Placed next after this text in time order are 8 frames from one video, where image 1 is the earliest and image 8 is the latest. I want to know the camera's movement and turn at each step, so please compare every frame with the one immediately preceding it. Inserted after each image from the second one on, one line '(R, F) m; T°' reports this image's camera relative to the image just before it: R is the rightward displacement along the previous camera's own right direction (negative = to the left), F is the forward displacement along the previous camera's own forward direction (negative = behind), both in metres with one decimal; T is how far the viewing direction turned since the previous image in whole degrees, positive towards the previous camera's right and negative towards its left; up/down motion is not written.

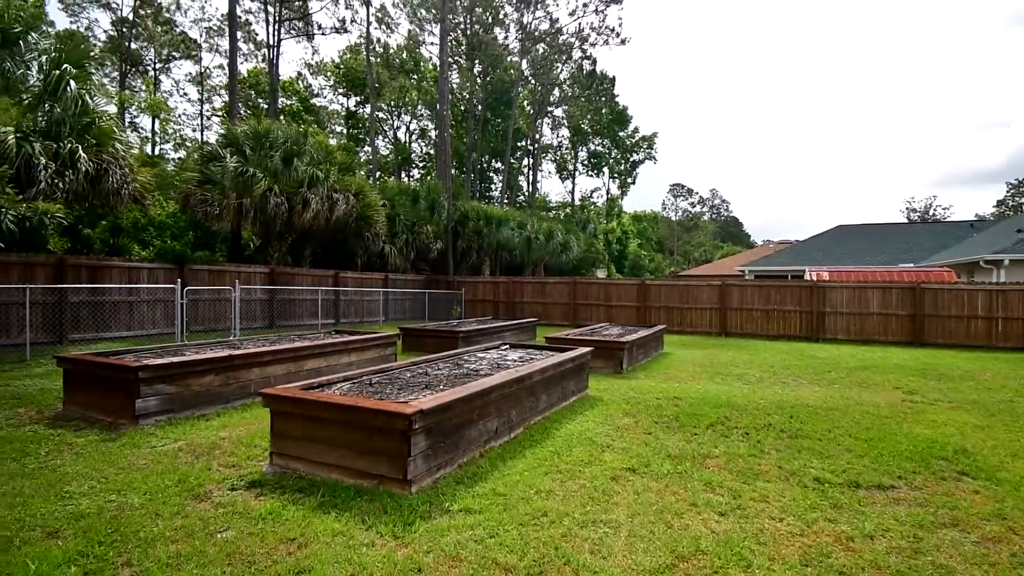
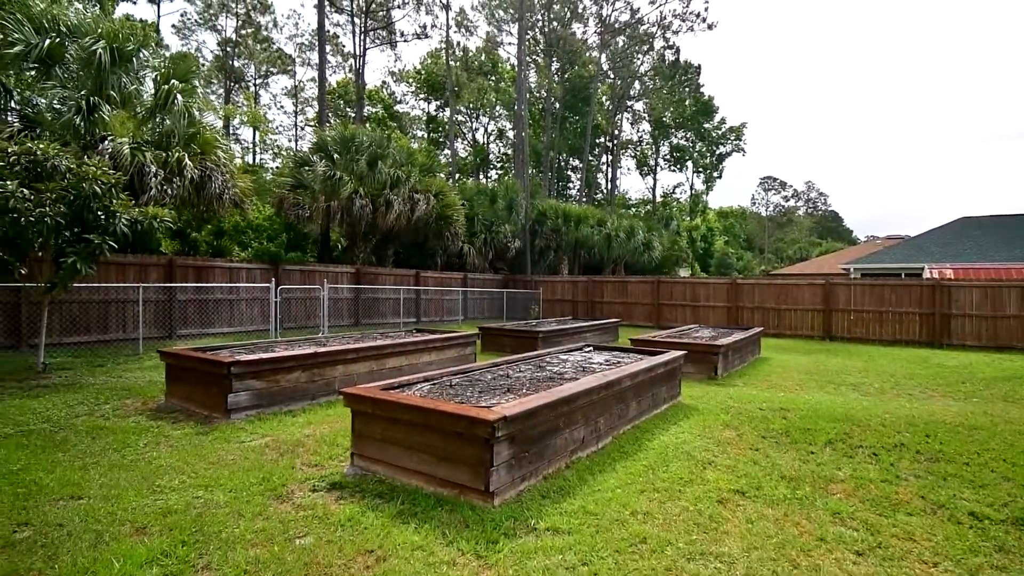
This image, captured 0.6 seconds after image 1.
(-0.1, +0.3) m; -8°
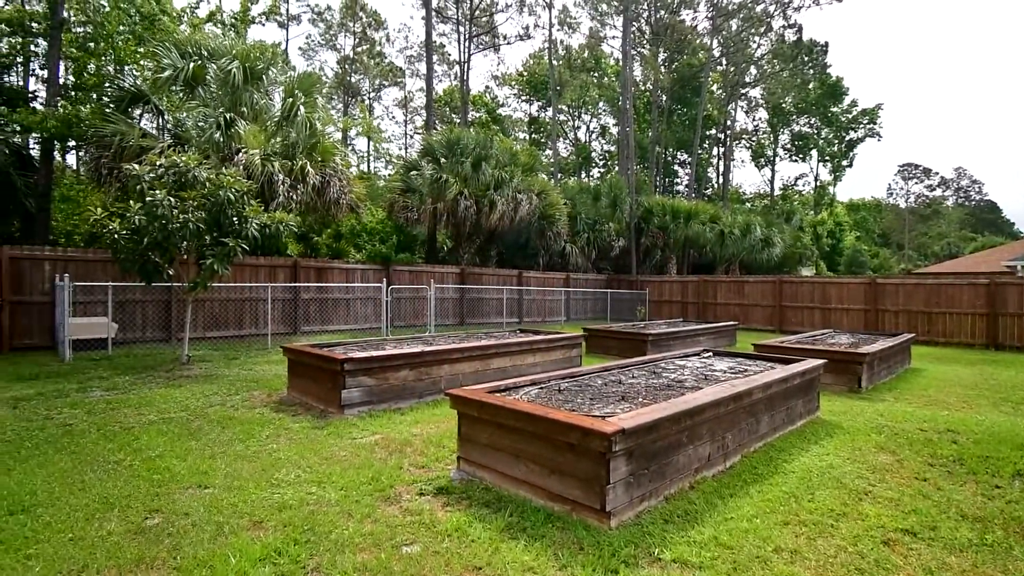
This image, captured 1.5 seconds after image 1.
(-0.1, +0.2) m; -11°
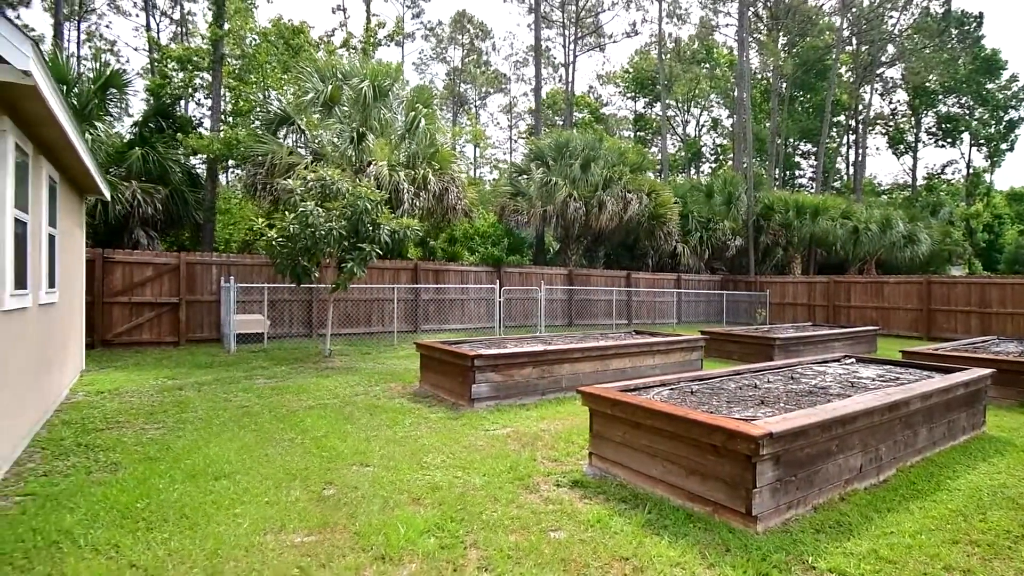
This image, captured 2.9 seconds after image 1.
(-0.2, -0.1) m; -11°
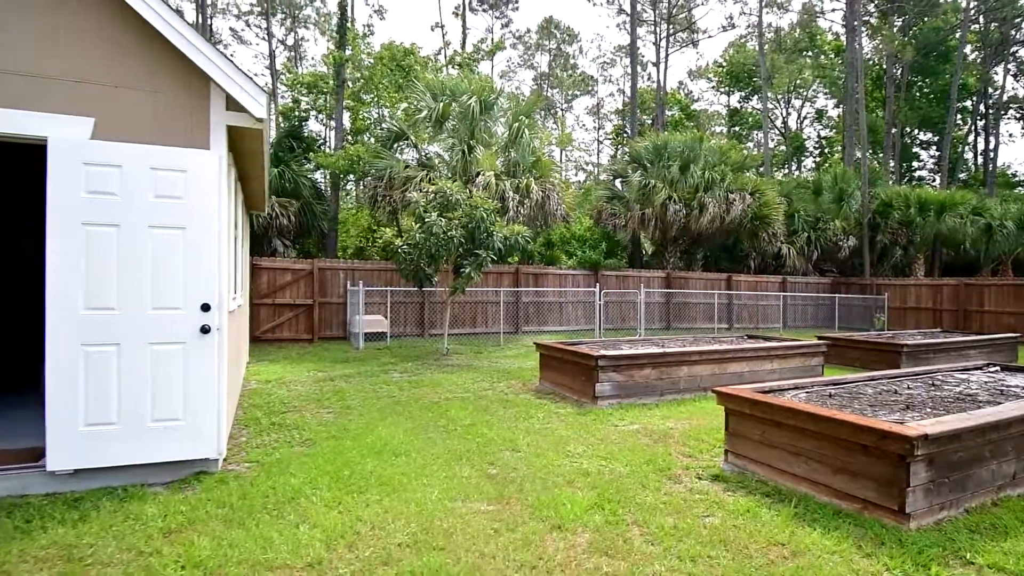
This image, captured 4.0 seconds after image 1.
(-0.4, -0.4) m; -9°
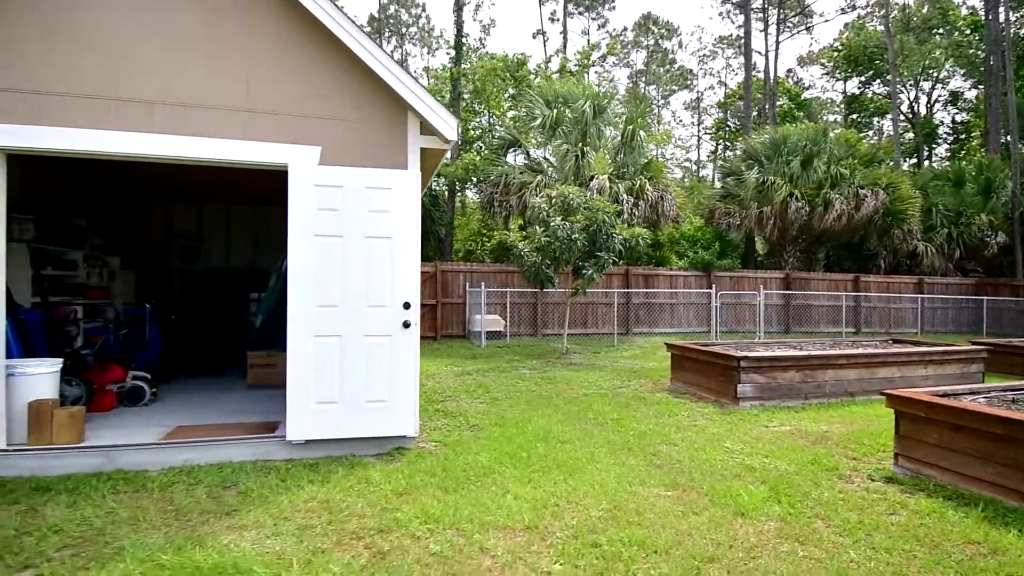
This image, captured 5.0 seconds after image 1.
(-0.6, -0.4) m; -9°
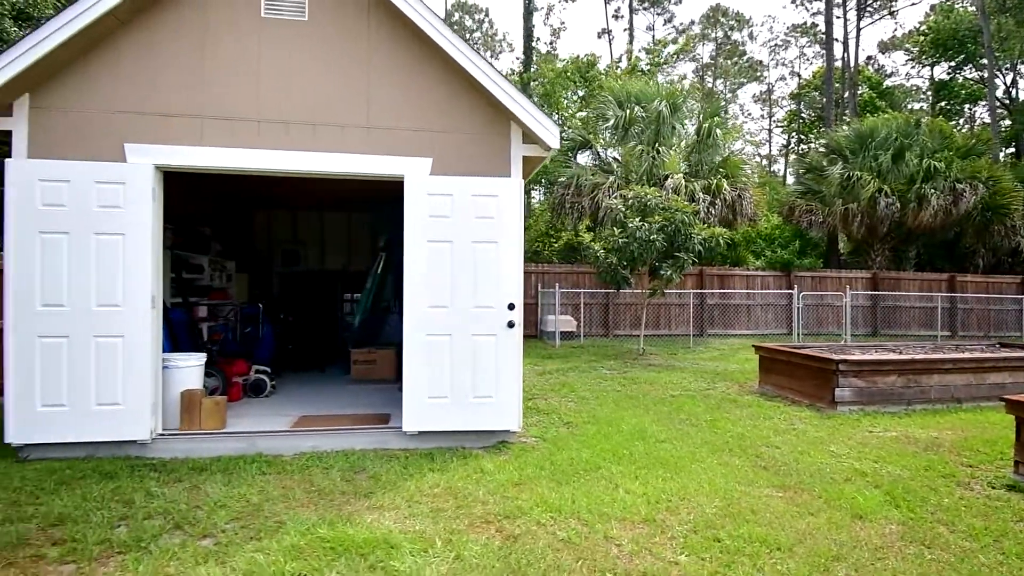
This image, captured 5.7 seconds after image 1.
(-0.3, -0.2) m; -6°
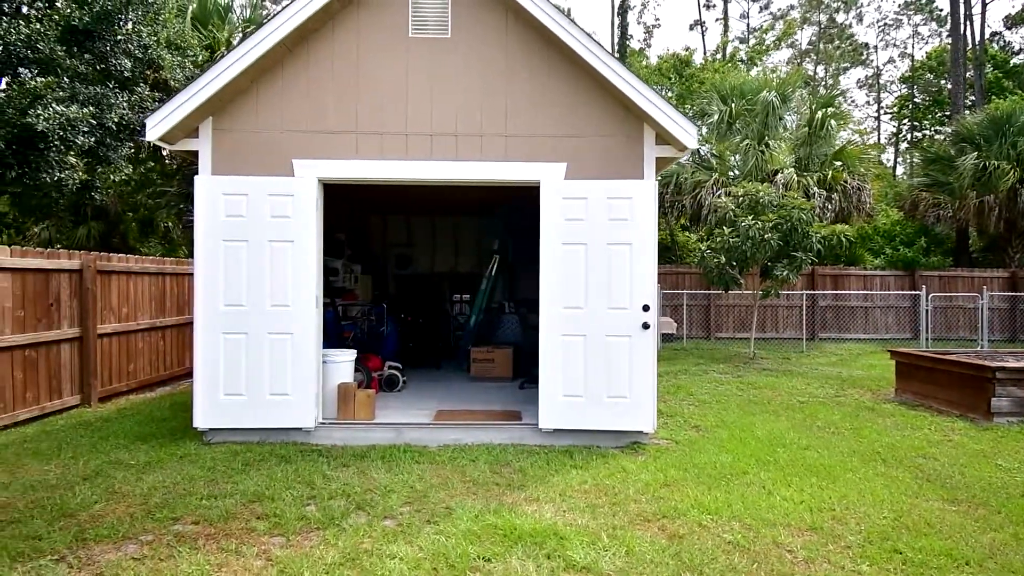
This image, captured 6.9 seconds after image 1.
(-0.5, -0.1) m; -8°
